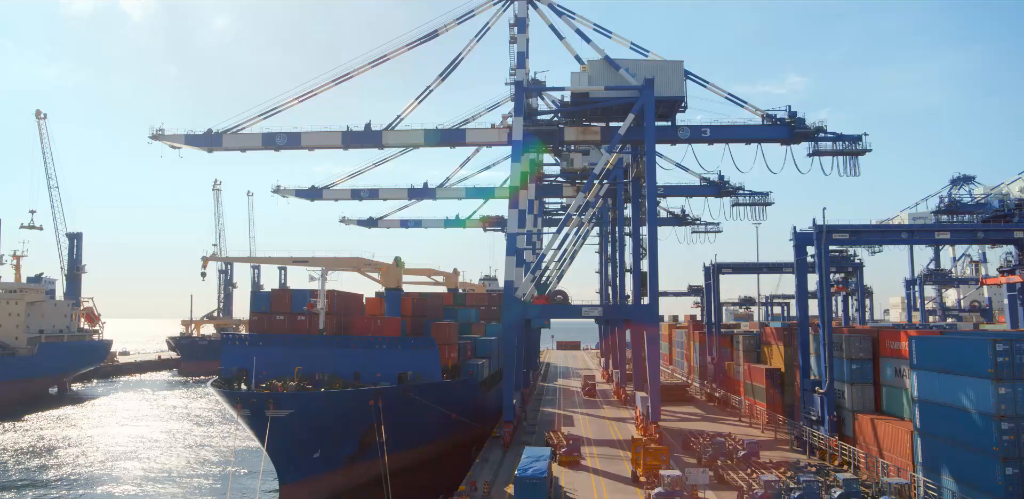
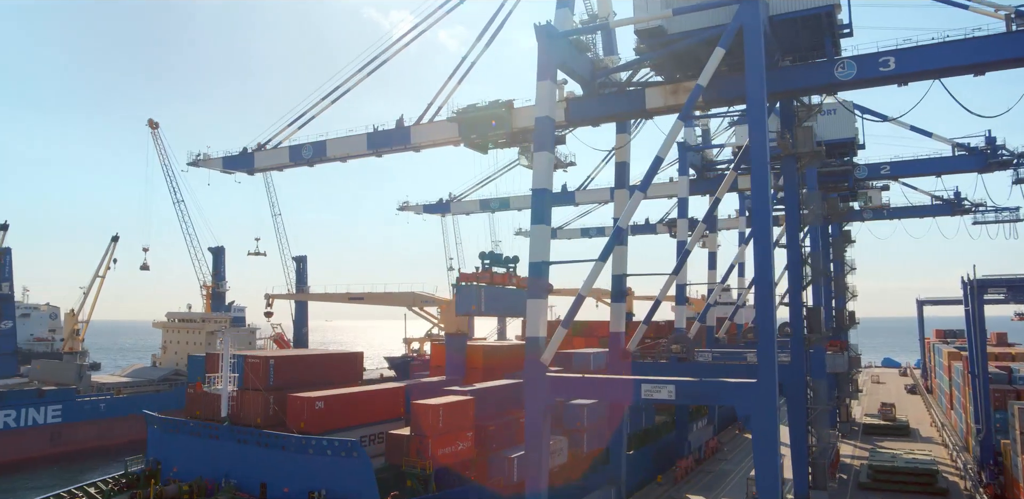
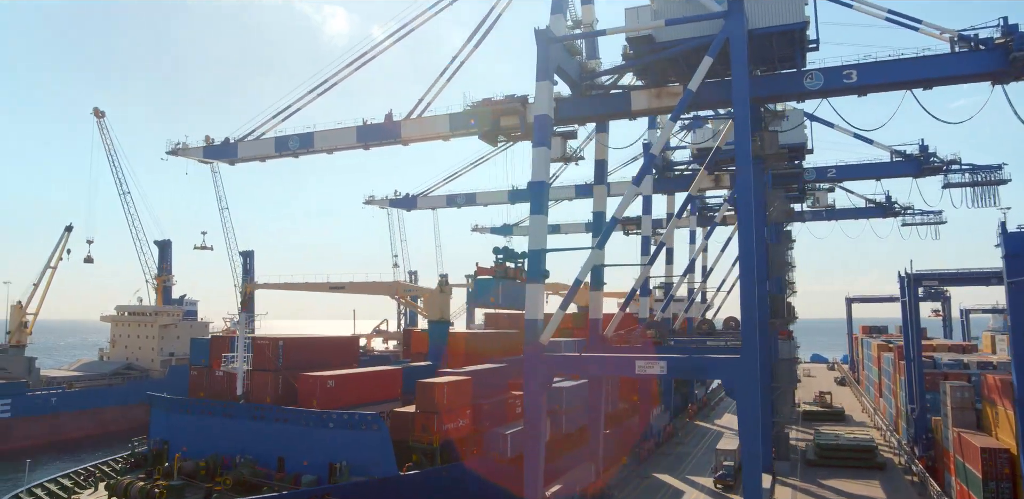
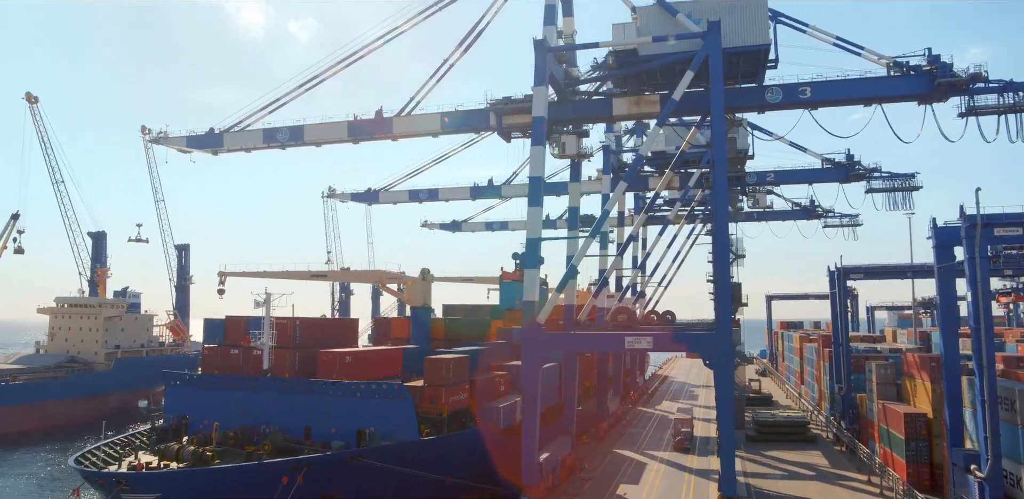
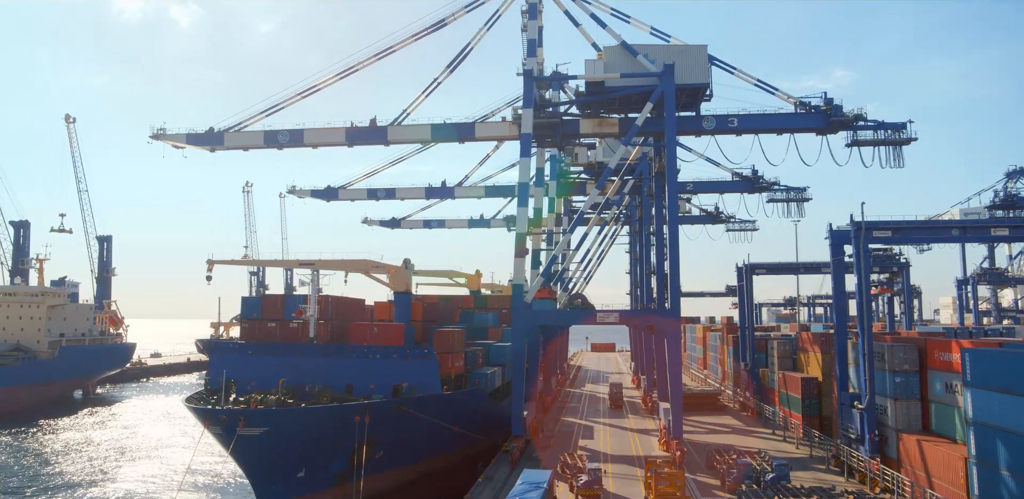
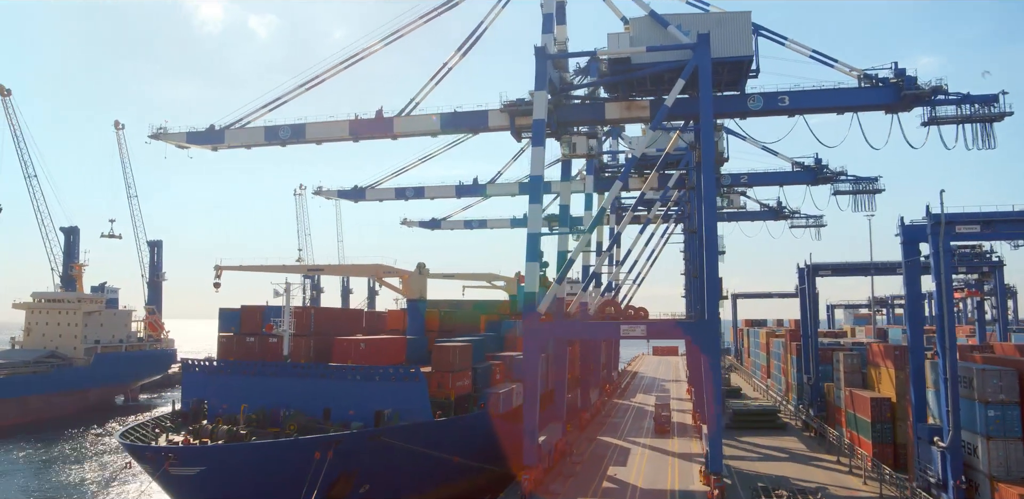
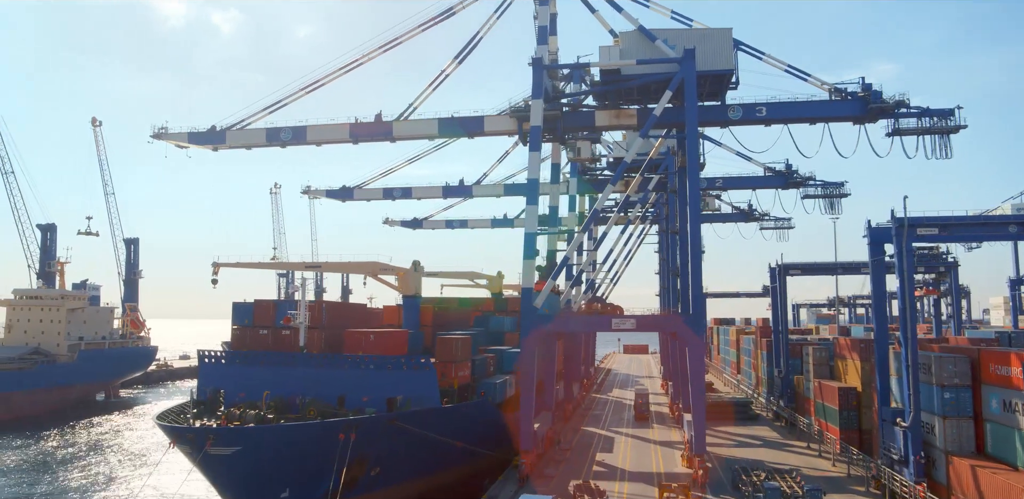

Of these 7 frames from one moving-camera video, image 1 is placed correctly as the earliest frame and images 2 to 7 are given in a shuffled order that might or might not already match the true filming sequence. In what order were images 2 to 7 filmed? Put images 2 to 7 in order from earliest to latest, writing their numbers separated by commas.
5, 7, 6, 4, 3, 2
